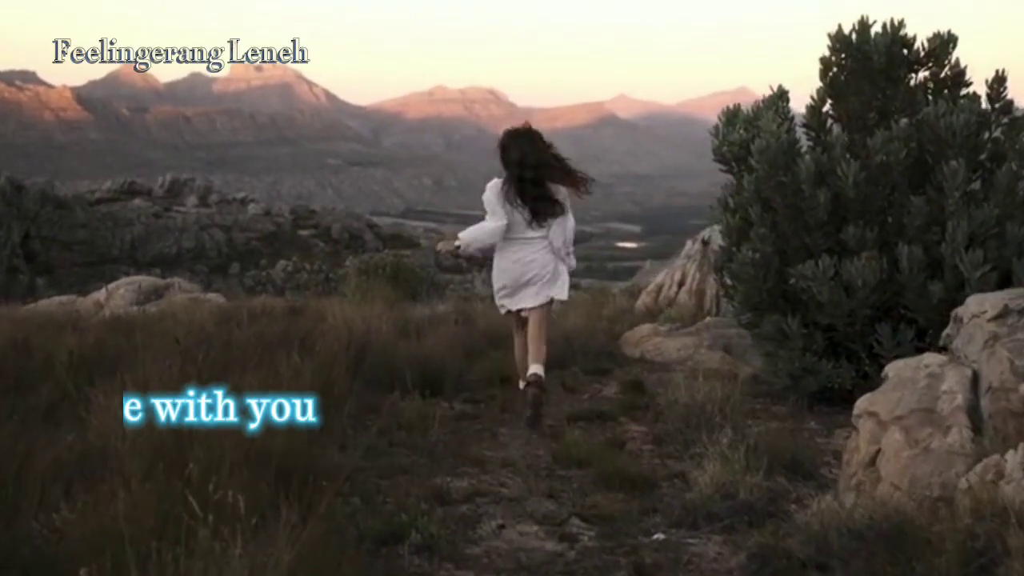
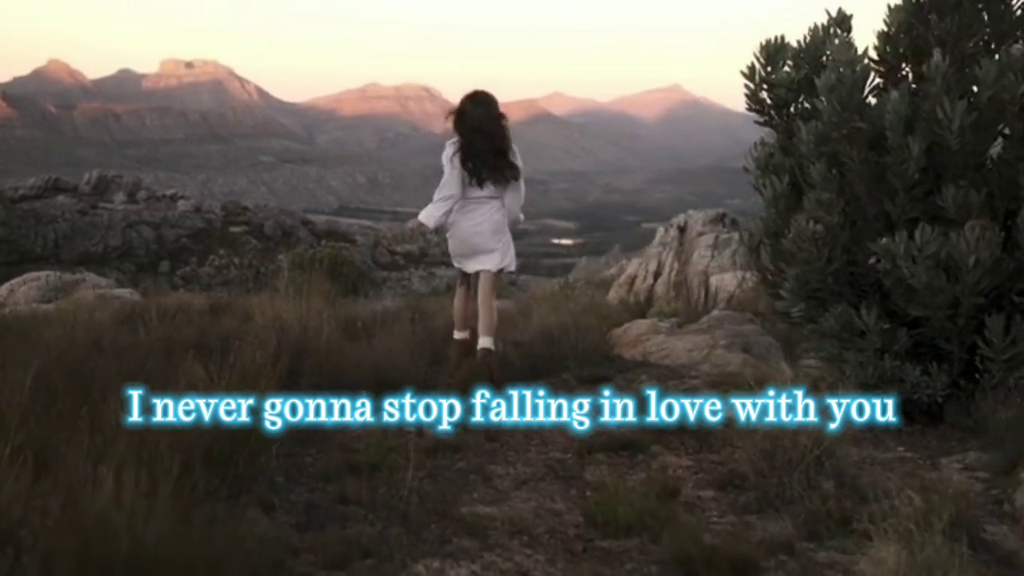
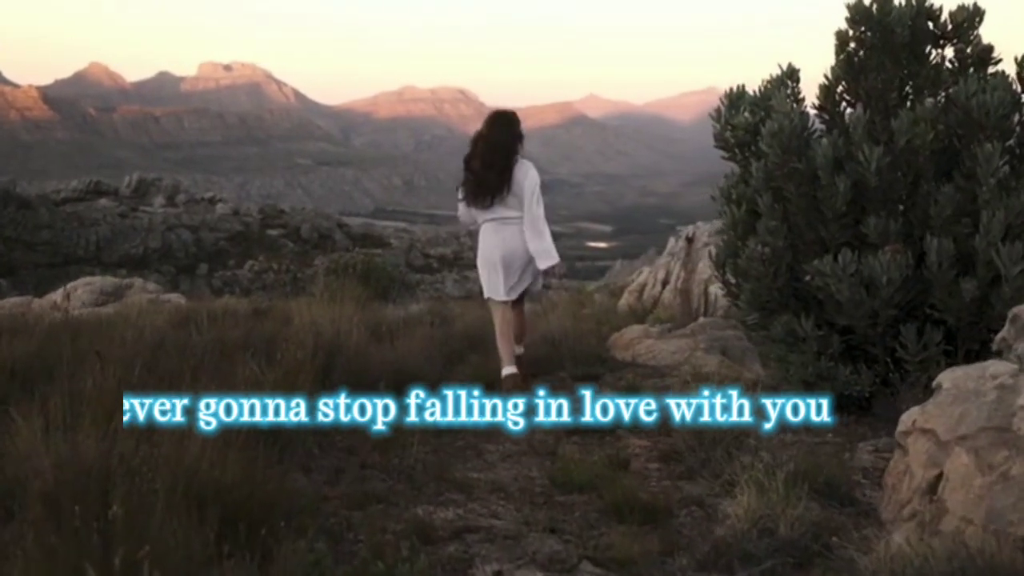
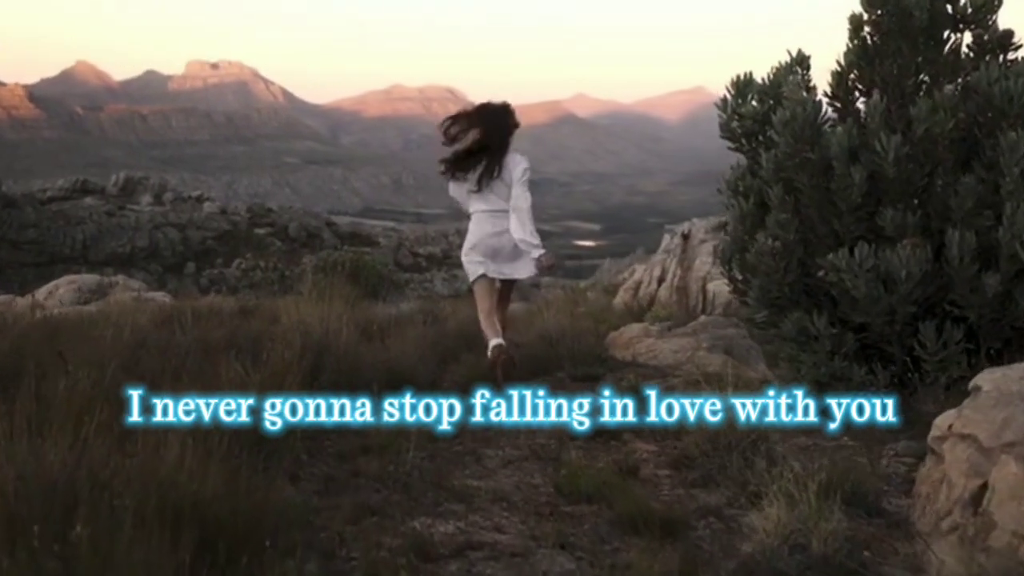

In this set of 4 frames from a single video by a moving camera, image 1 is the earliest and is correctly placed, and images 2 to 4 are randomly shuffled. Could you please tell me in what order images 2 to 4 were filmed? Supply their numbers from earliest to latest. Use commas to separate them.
3, 4, 2
